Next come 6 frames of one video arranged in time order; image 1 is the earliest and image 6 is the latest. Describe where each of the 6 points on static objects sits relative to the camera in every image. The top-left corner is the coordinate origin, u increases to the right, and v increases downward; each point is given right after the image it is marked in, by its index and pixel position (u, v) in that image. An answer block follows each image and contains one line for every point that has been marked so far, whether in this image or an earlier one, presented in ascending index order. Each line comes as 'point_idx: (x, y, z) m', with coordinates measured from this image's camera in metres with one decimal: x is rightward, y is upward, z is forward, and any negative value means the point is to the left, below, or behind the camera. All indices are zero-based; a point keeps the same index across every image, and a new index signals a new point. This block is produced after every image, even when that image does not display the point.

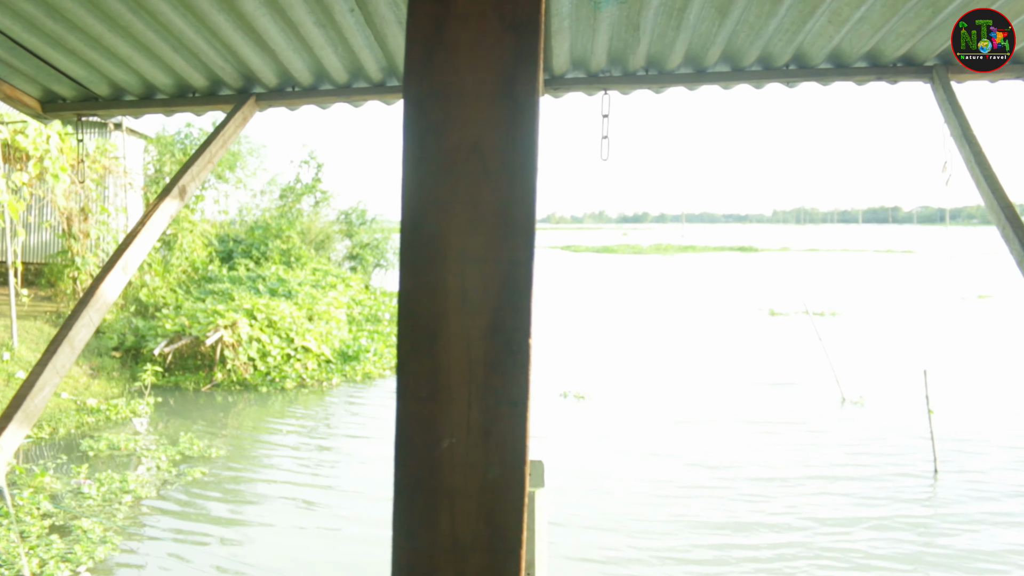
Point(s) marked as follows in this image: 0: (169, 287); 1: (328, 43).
0: (-6.1, +0.1, +14.2) m
1: (-0.7, +0.9, +3.0) m
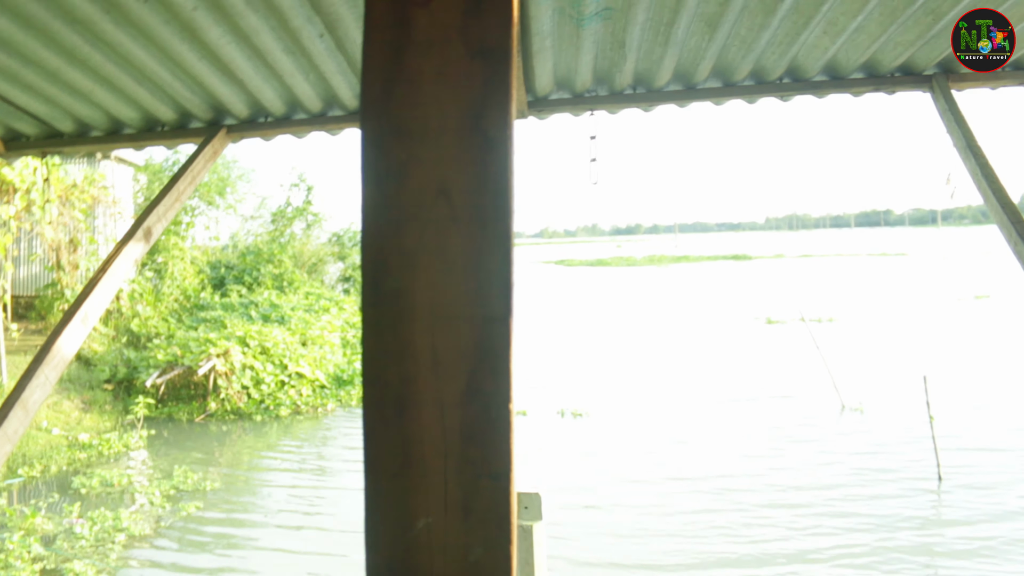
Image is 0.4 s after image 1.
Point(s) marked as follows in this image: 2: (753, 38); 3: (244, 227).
0: (-6.2, -0.5, +14.0) m
1: (-0.8, +0.8, +2.9) m
2: (+0.7, +0.8, +2.4) m
3: (-5.9, +1.3, +17.6) m
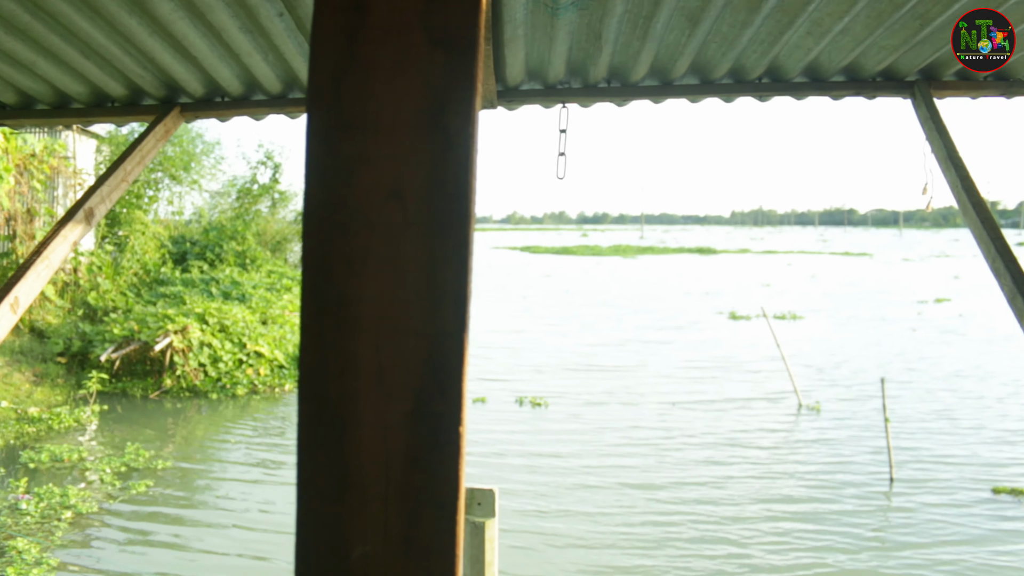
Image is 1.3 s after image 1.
0: (-6.8, 0.0, +13.6) m
1: (-0.9, +0.8, +2.7) m
2: (+0.7, +0.7, +2.3) m
3: (-6.6, +1.8, +17.2) m
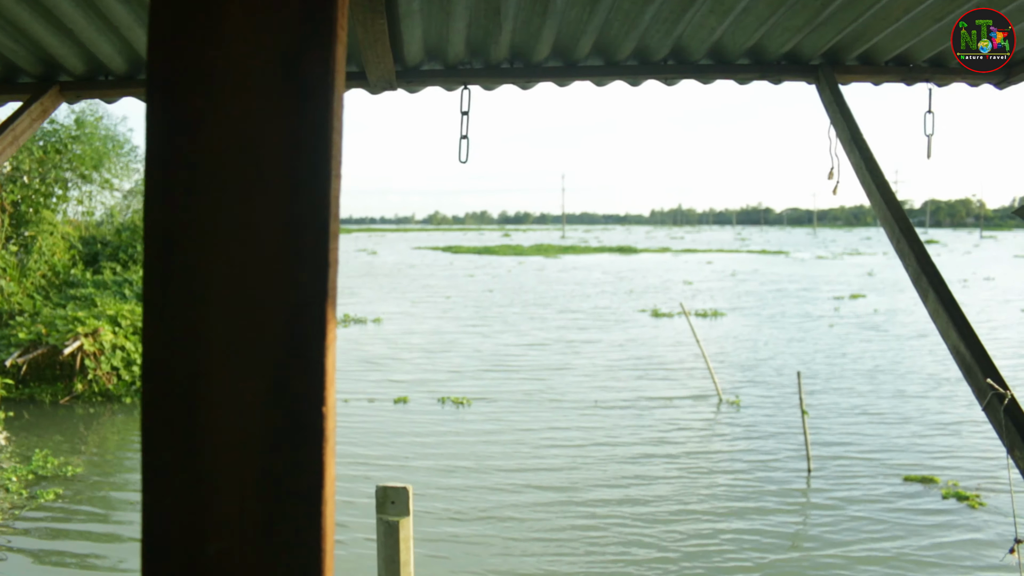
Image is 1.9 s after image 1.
0: (-8.1, -0.1, +12.9) m
1: (-1.2, +0.9, +2.5) m
2: (+0.4, +0.8, +2.3) m
3: (-8.2, +1.8, +16.4) m
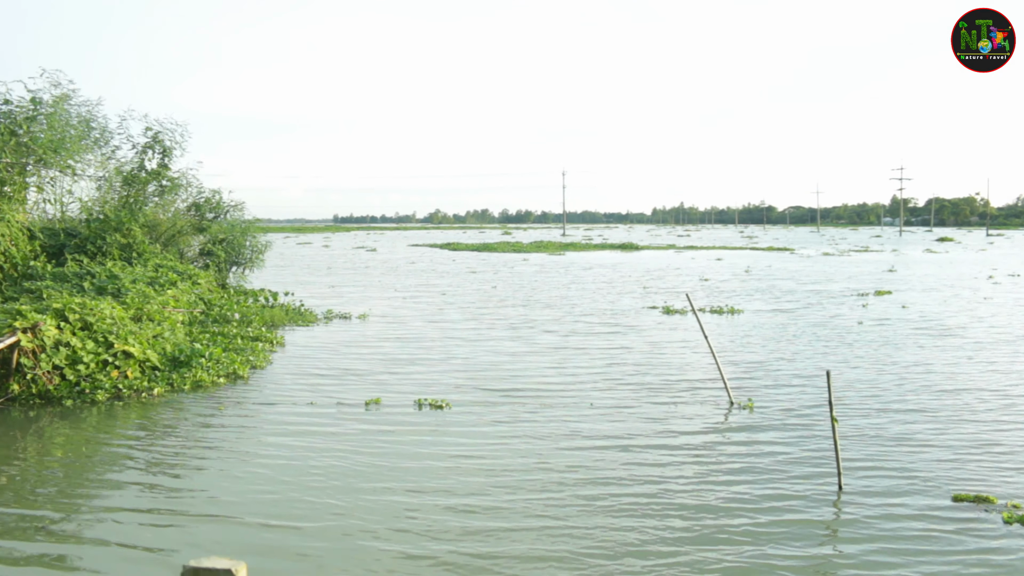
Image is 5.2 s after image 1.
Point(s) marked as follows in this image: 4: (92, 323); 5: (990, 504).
0: (-8.3, +0.1, +11.2) m
1: (-1.5, +1.0, +0.8) m
2: (+0.1, +1.0, +0.6) m
3: (-8.5, +2.0, +14.7) m
4: (-7.4, -0.6, +14.0) m
5: (+4.8, -2.2, +7.8) m
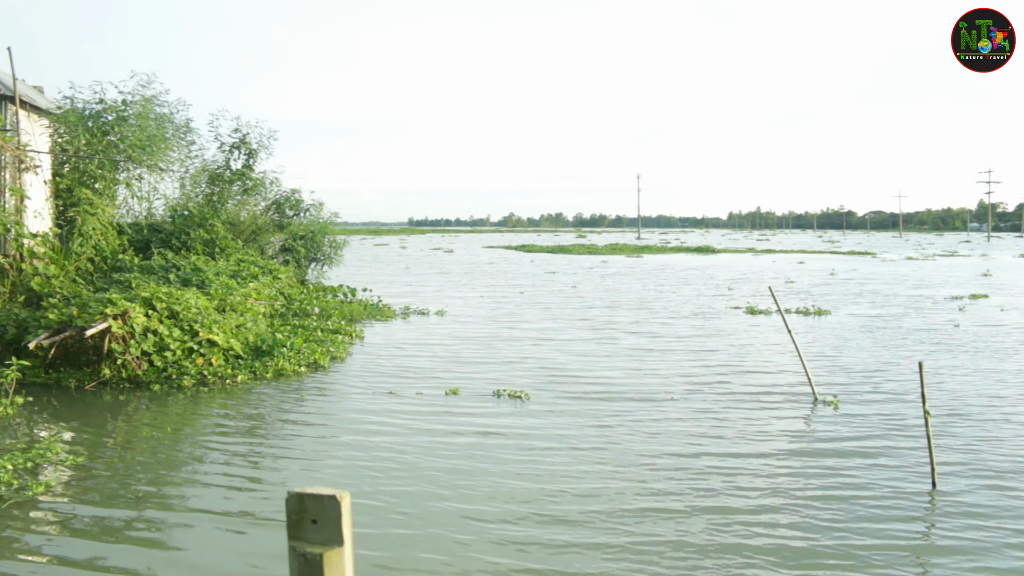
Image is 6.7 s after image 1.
0: (-7.1, +0.4, +11.4) m
1: (-1.1, +1.3, +0.5) m
2: (+0.4, +1.3, +0.2) m
3: (-6.9, +2.2, +15.0) m
4: (-5.9, -0.4, +14.1) m
5: (+5.7, -1.9, +6.9) m
